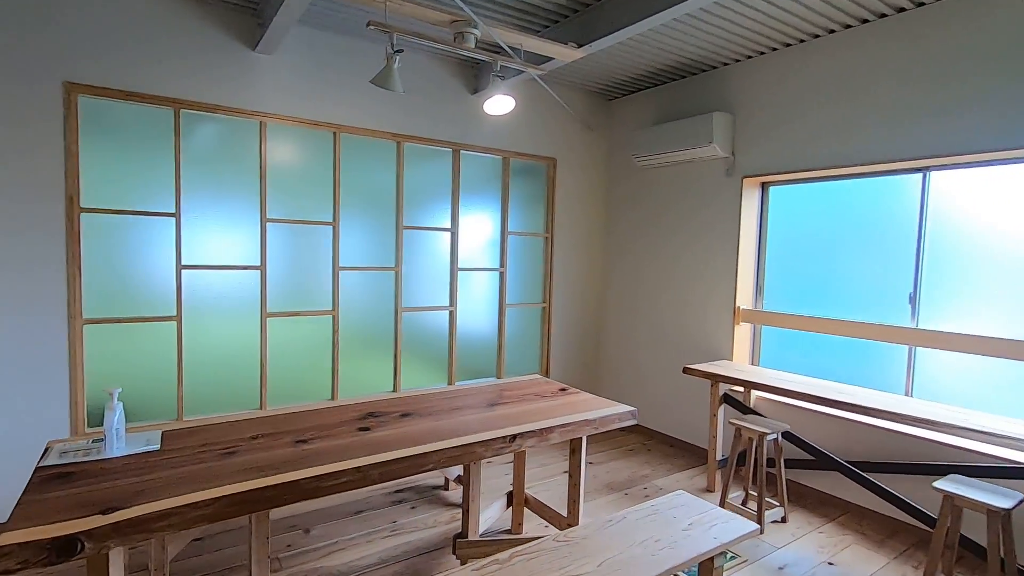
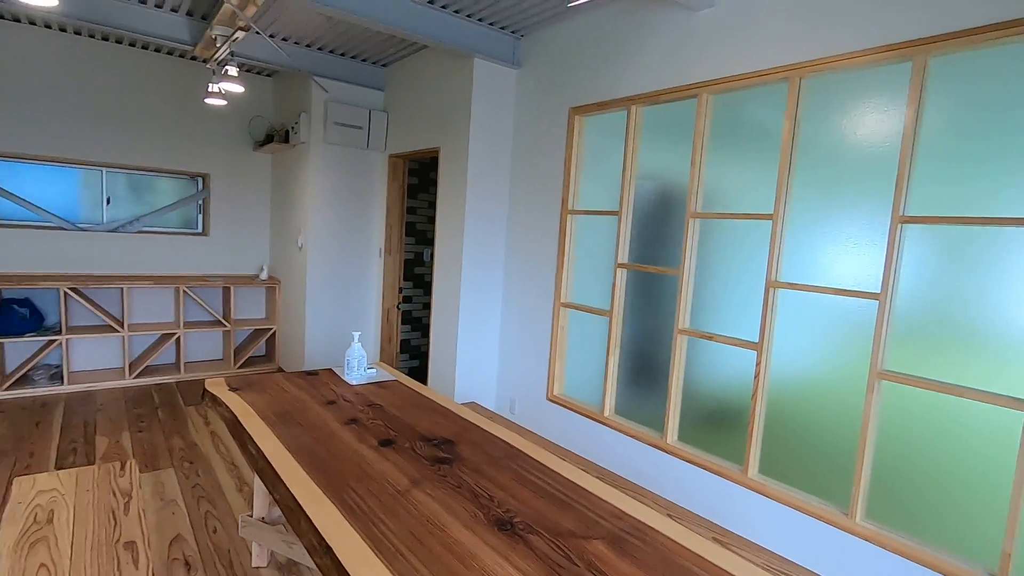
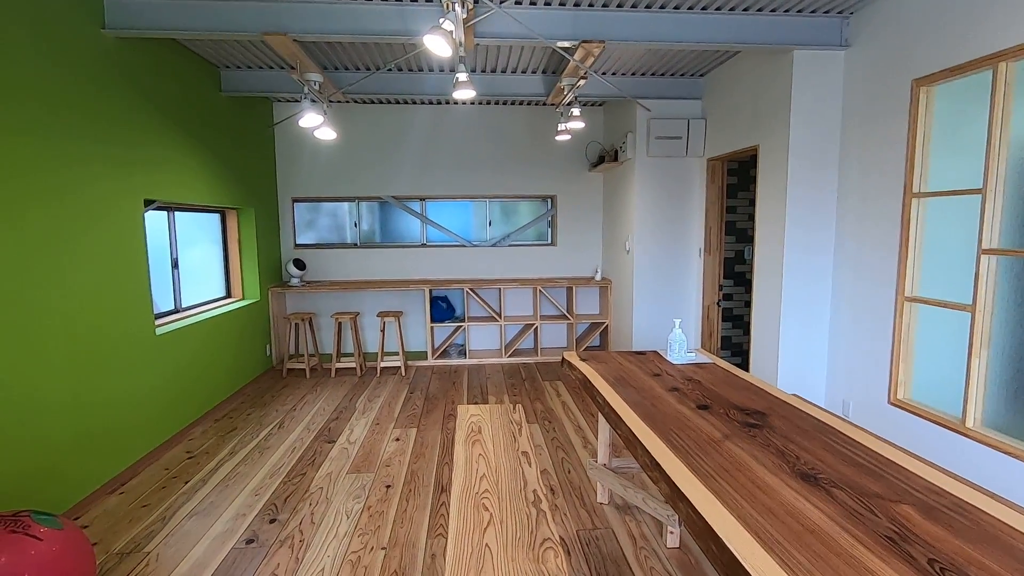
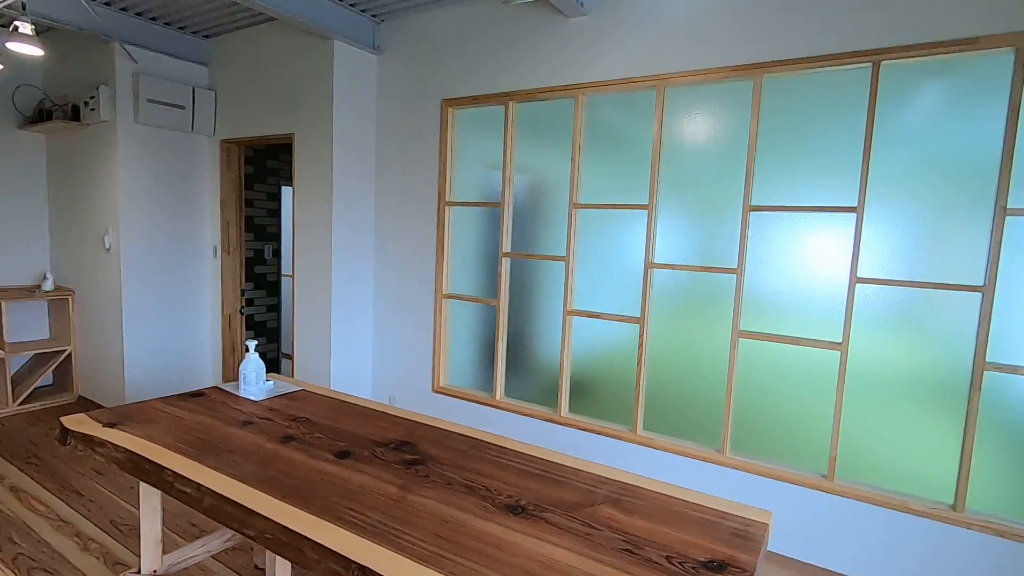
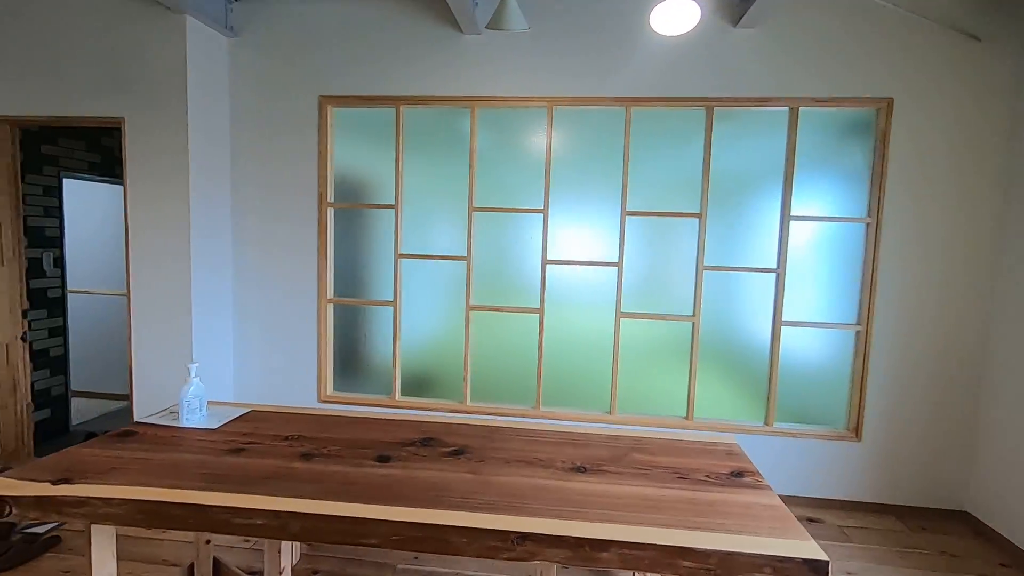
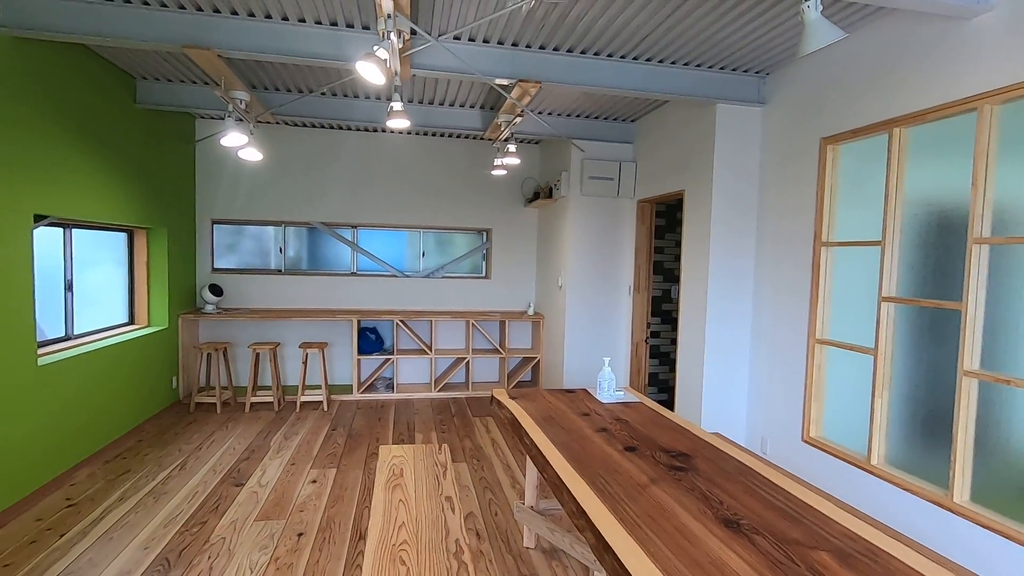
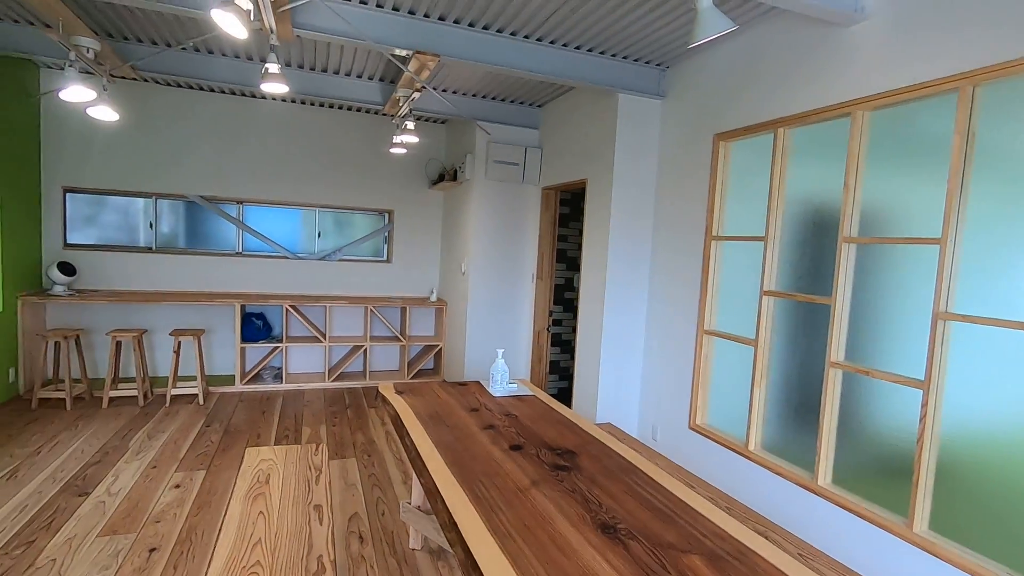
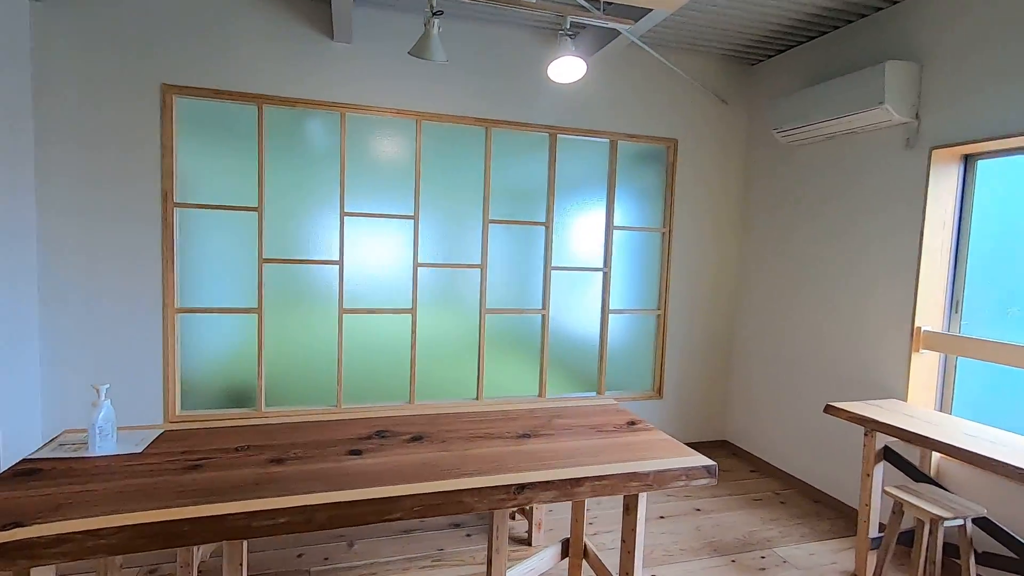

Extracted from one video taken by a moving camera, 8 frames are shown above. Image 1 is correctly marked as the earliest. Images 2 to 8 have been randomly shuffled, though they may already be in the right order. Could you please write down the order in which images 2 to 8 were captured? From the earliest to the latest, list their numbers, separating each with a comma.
8, 5, 4, 2, 7, 6, 3
